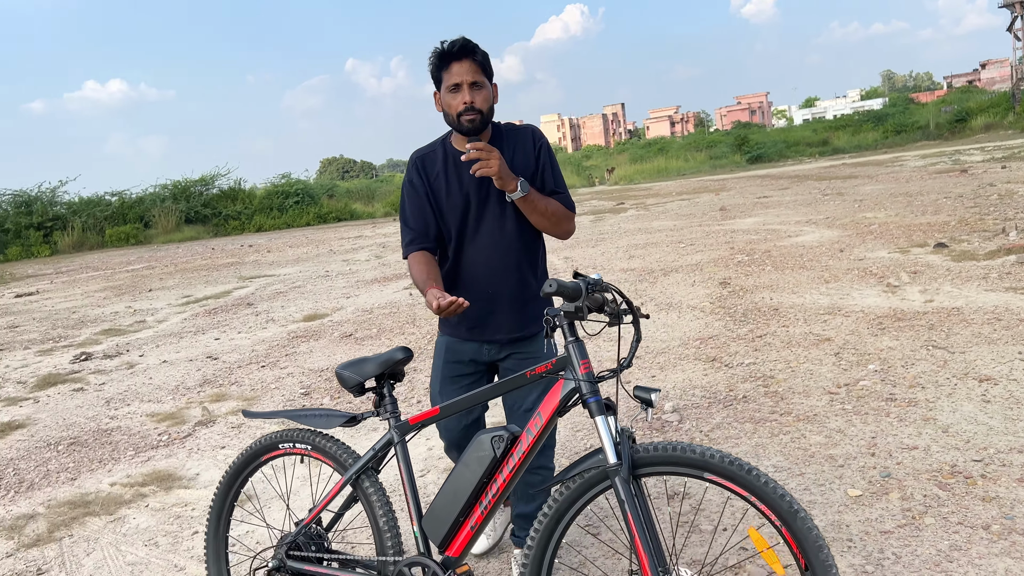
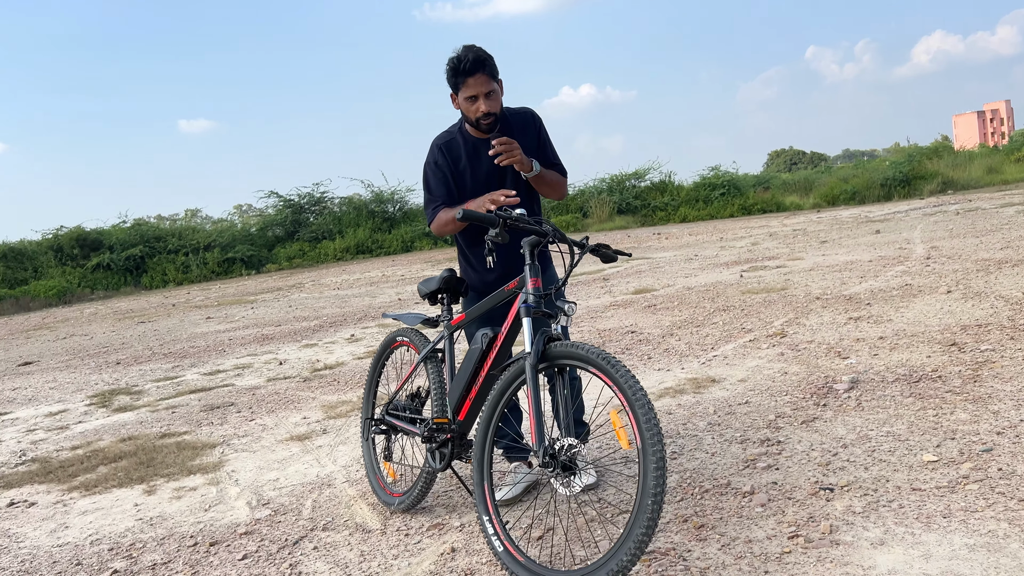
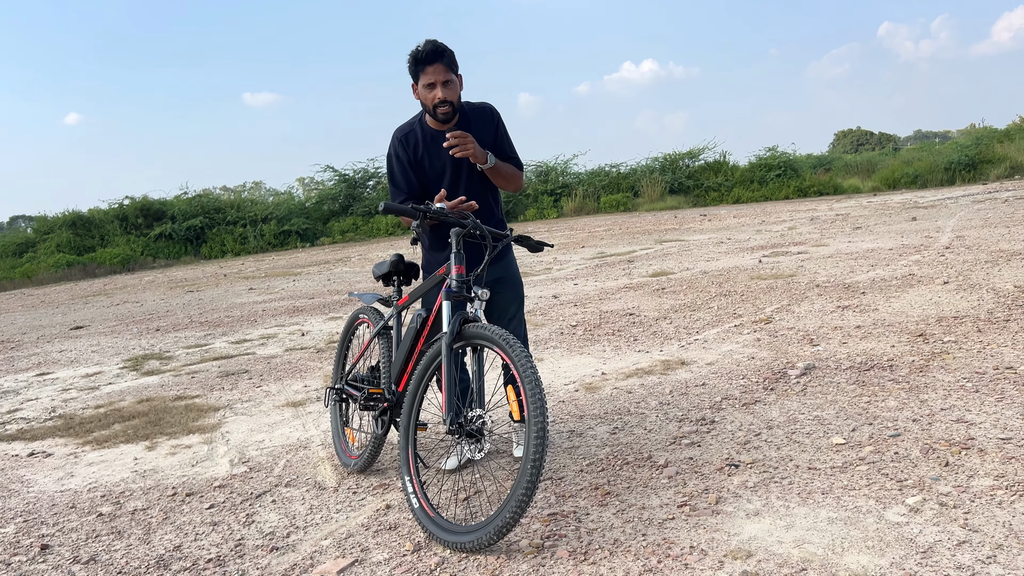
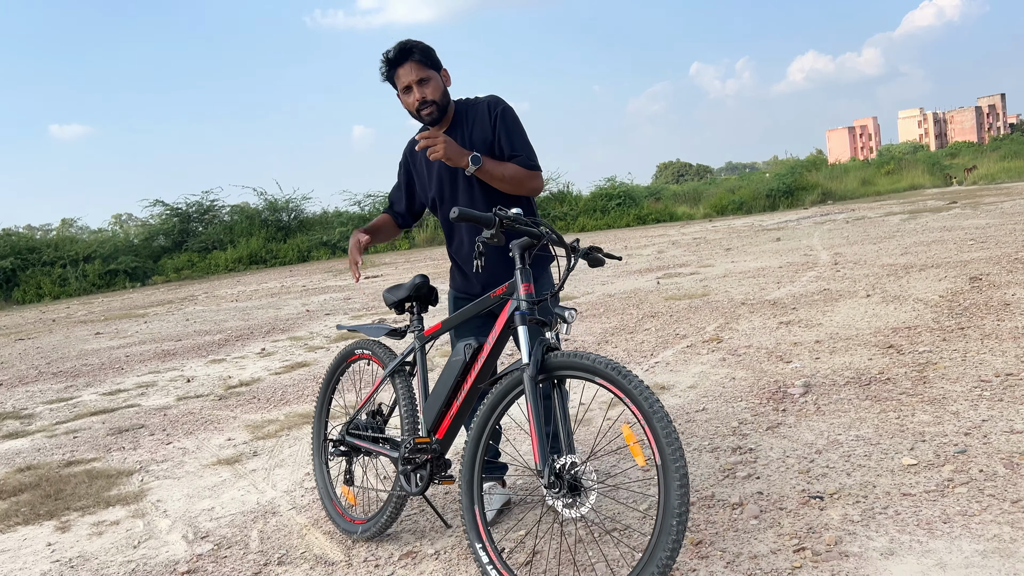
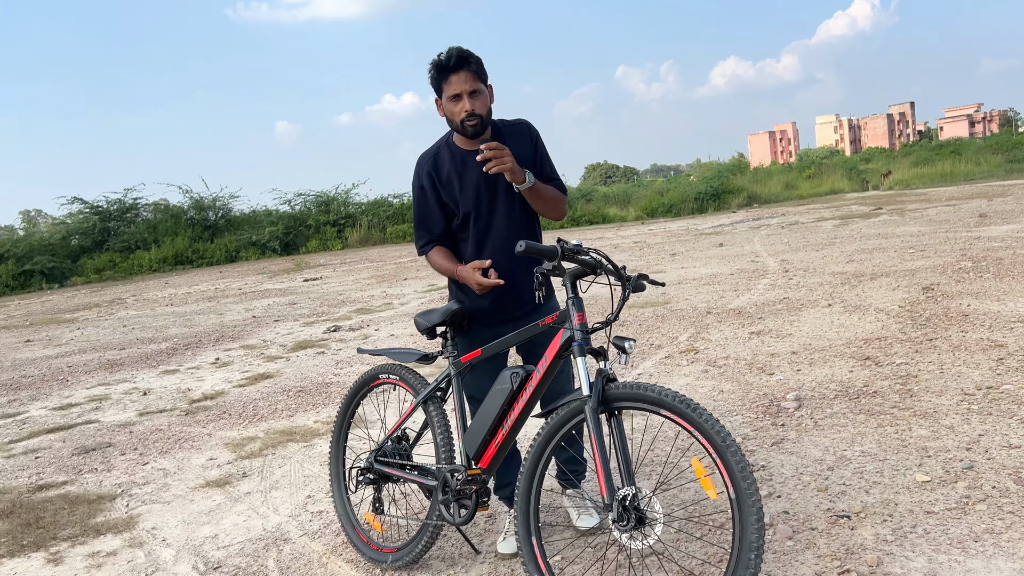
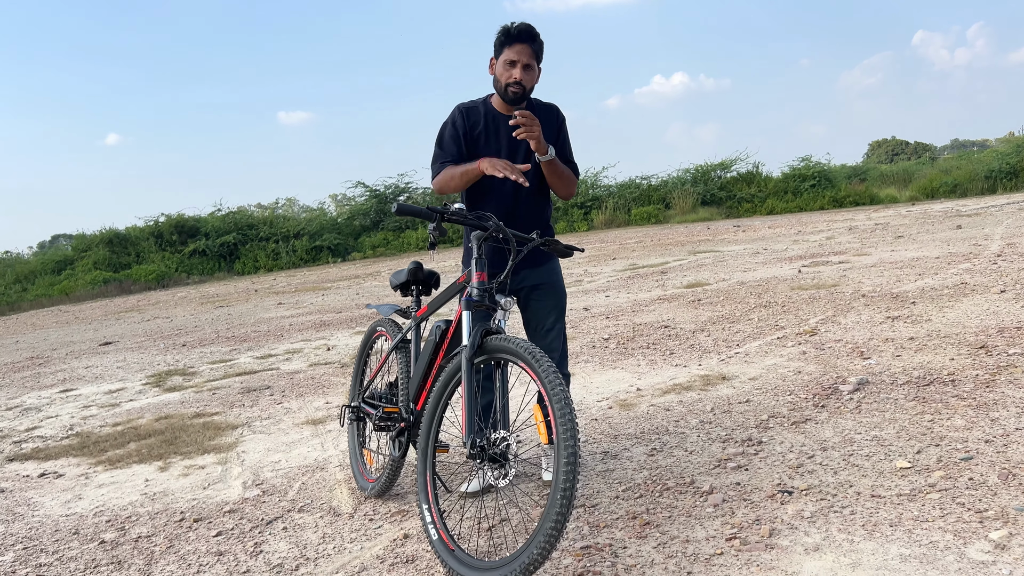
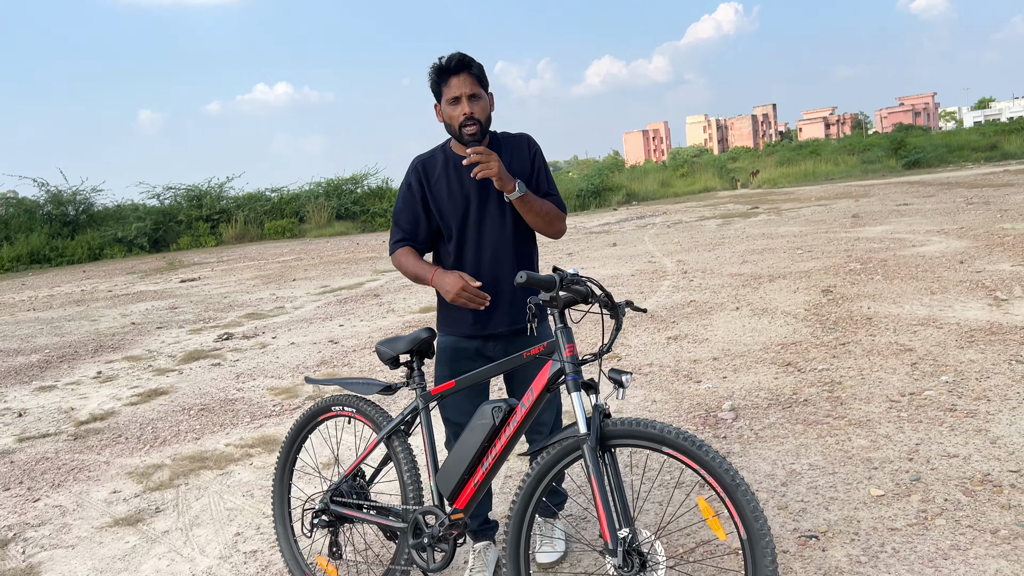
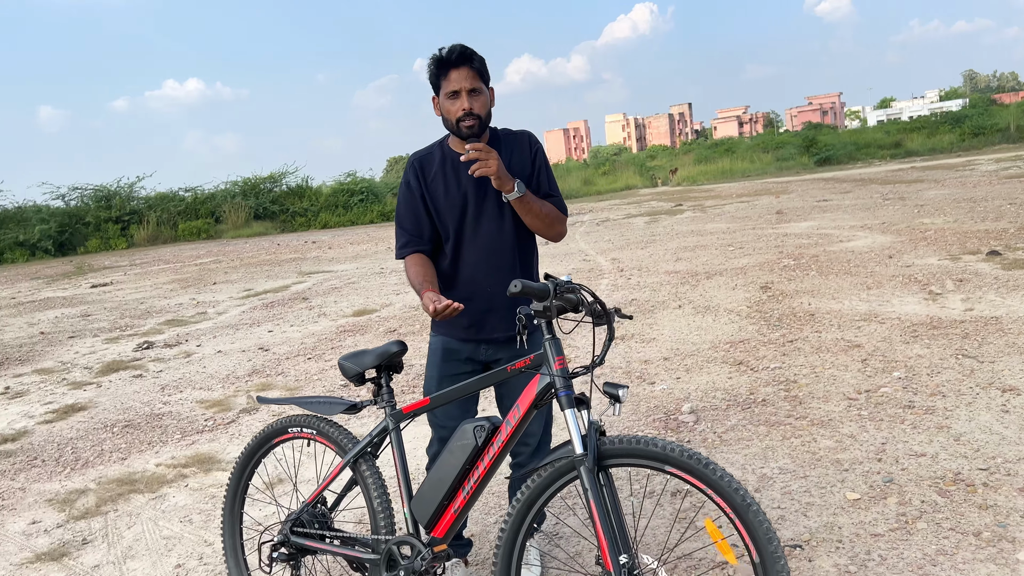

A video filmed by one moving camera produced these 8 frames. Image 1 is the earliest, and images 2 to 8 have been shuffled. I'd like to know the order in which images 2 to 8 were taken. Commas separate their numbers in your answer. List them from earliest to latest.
8, 7, 5, 4, 2, 6, 3
